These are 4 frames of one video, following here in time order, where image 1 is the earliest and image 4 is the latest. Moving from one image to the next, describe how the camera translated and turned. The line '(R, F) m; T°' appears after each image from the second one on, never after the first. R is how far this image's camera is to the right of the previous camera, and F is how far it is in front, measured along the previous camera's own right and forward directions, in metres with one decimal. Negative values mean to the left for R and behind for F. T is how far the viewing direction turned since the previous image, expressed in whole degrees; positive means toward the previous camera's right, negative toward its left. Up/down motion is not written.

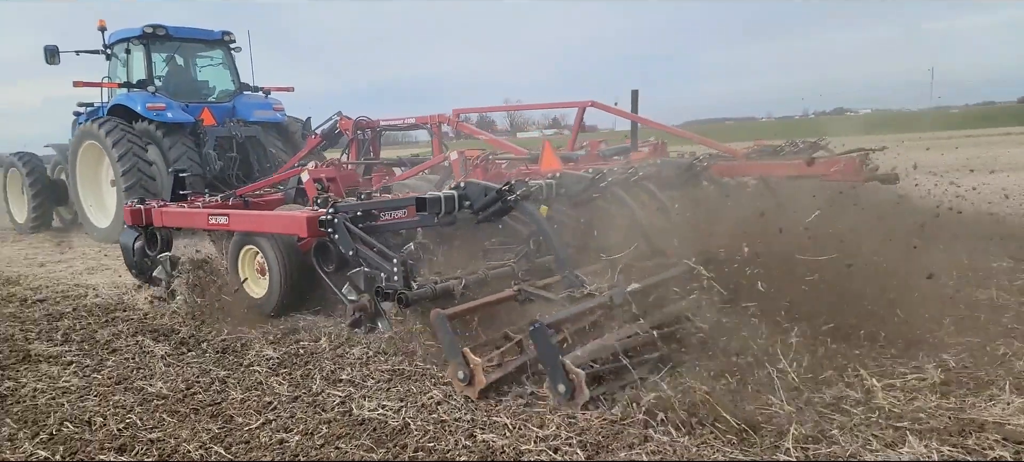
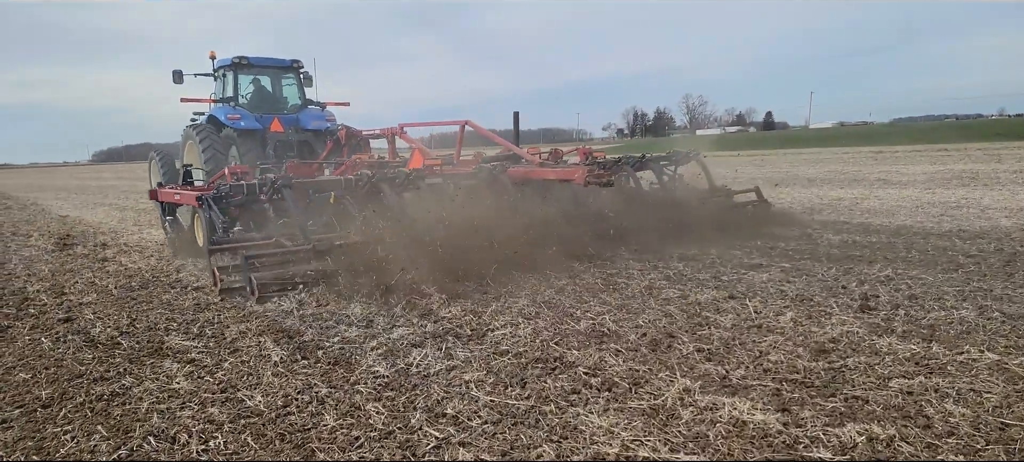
(+0.5, +0.7) m; -15°
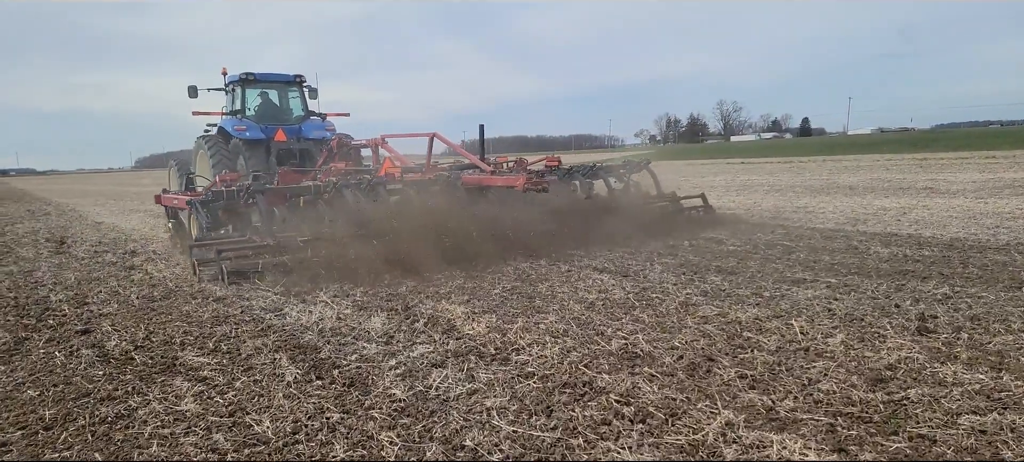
(0.0, +0.4) m; -3°
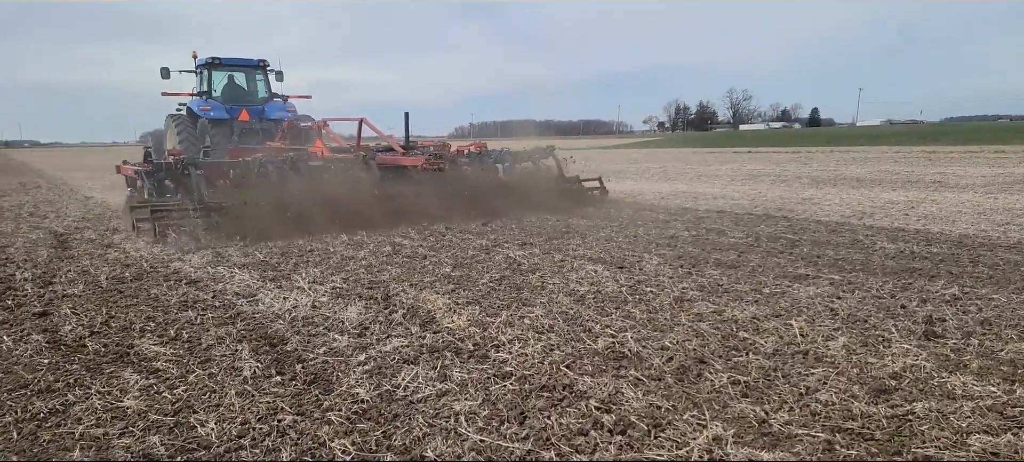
(+0.2, +0.4) m; 0°
